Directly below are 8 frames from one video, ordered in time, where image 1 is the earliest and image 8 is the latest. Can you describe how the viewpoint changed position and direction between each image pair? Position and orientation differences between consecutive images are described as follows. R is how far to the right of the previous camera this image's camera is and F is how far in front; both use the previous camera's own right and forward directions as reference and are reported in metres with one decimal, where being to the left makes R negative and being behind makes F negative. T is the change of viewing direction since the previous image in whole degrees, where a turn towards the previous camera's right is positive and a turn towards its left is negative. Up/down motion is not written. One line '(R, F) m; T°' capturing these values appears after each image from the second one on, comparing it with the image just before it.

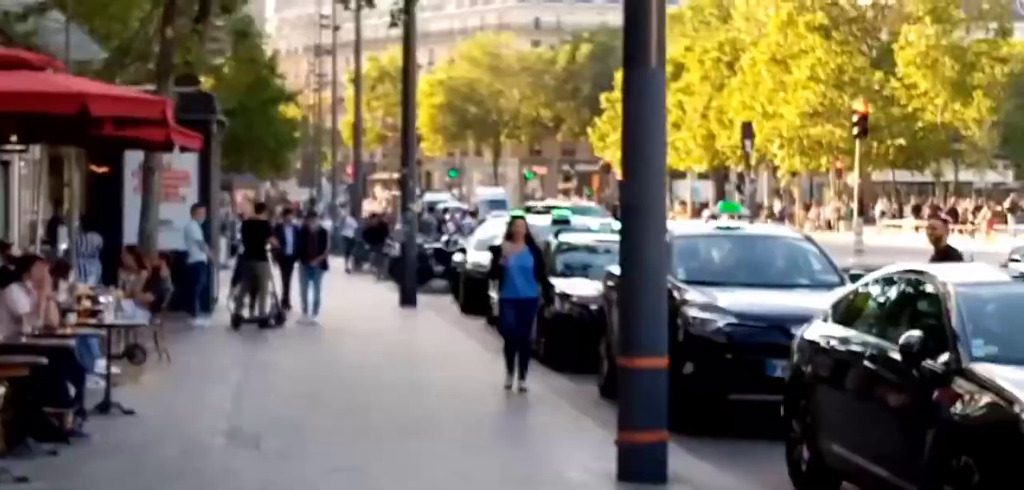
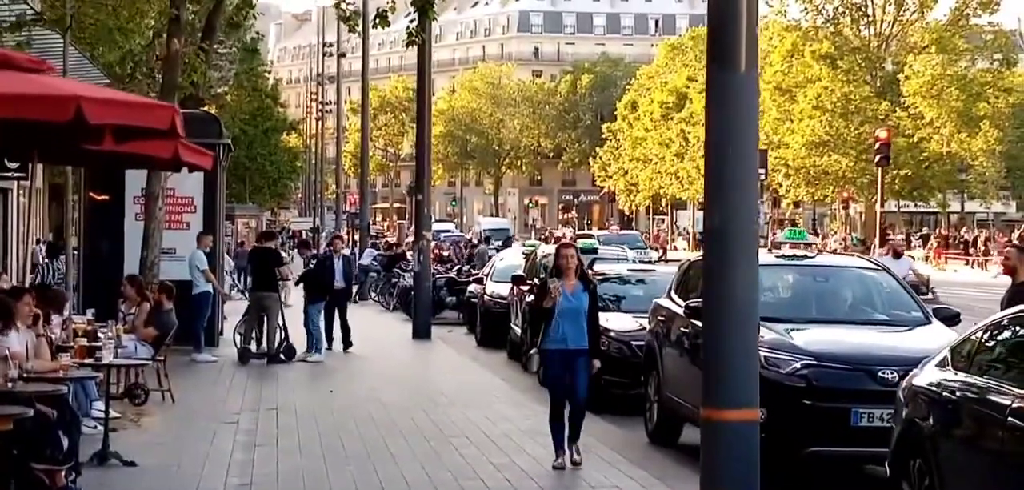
(-0.4, +1.3) m; 0°
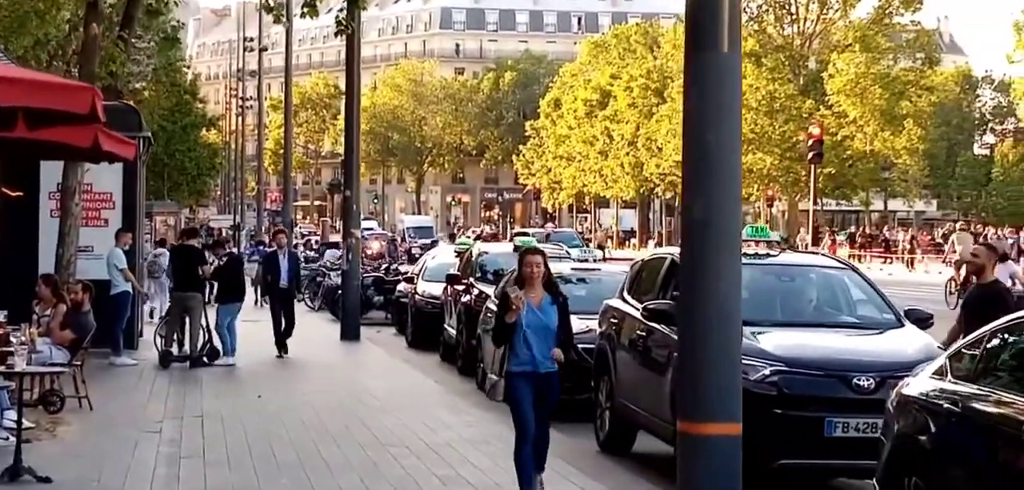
(-0.2, +0.8) m; +3°
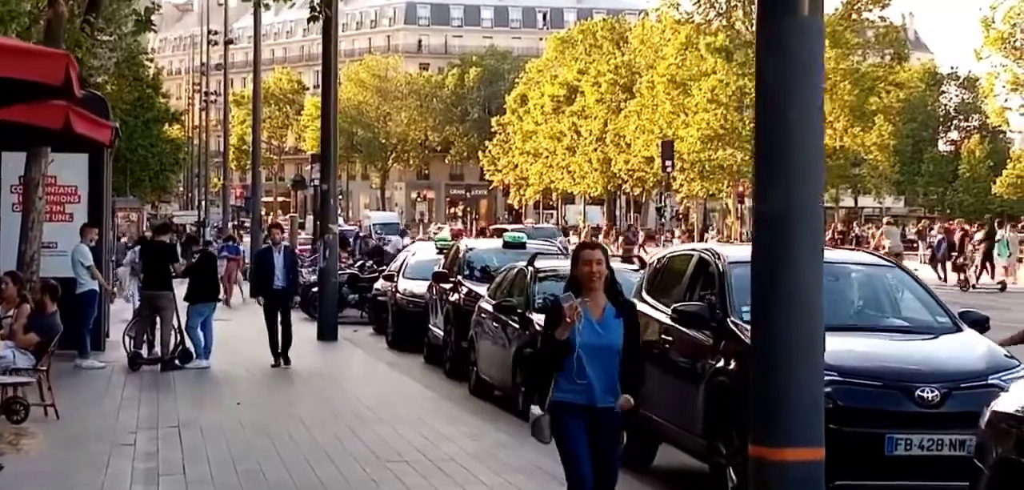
(-0.3, +1.0) m; +1°
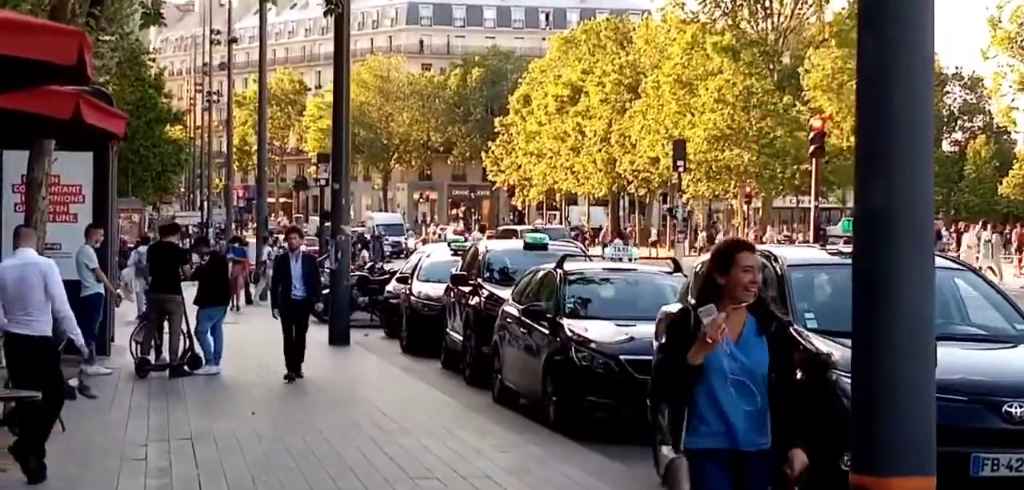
(-0.3, +0.7) m; 0°
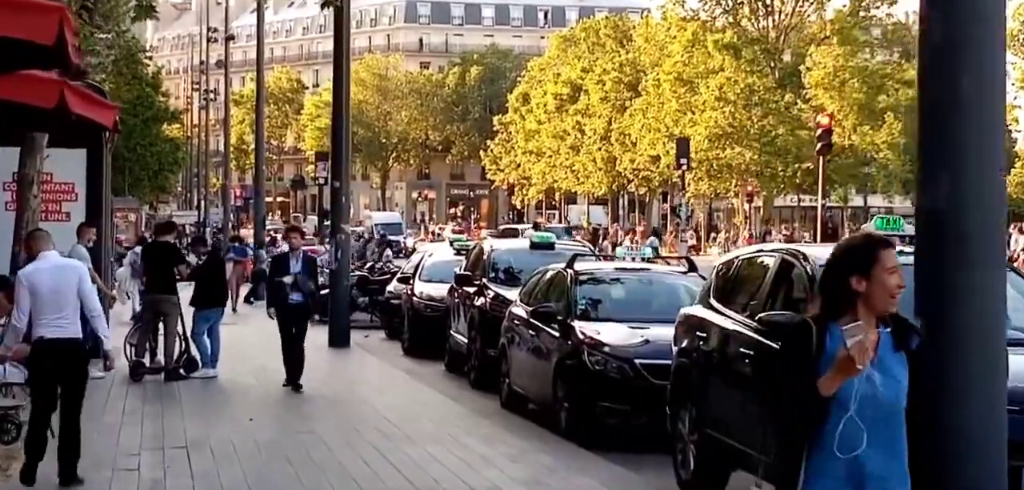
(-0.1, +0.6) m; 0°
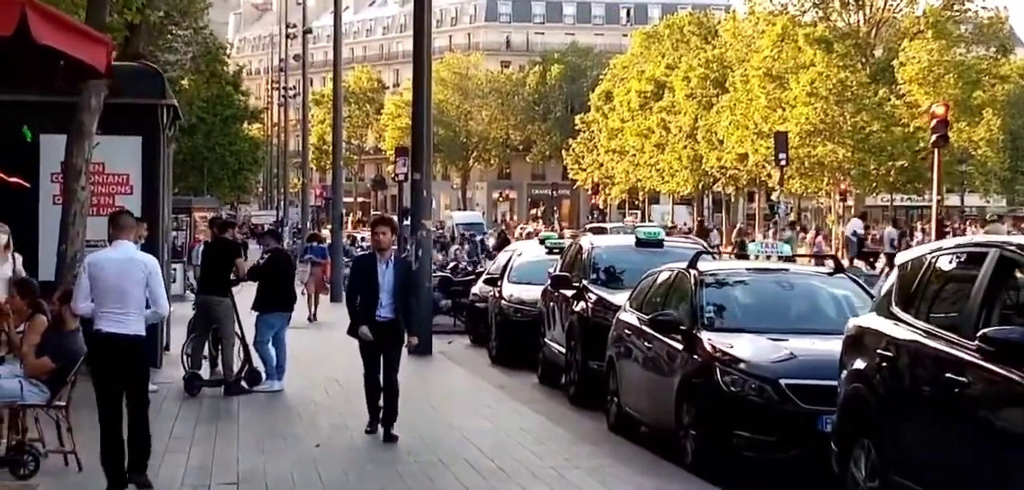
(-0.2, +2.1) m; -3°
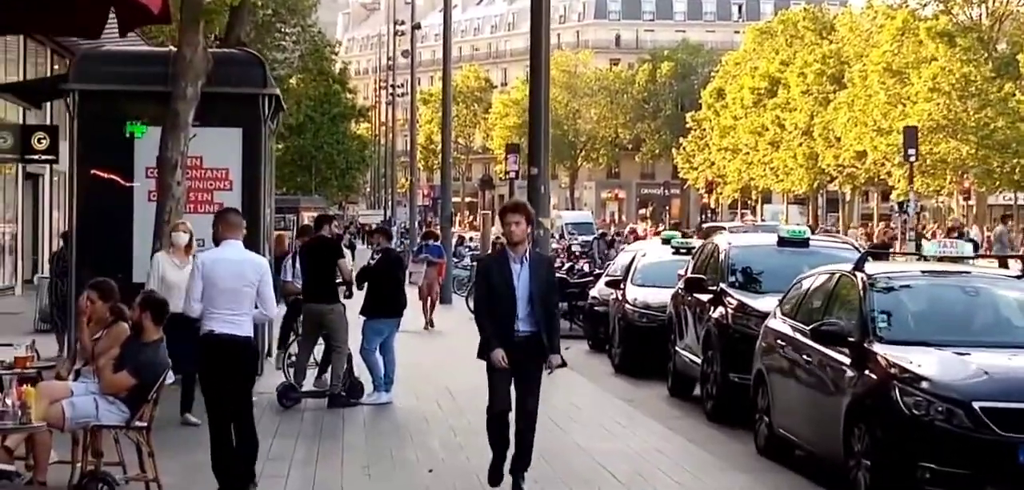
(-0.2, +1.4) m; -4°
